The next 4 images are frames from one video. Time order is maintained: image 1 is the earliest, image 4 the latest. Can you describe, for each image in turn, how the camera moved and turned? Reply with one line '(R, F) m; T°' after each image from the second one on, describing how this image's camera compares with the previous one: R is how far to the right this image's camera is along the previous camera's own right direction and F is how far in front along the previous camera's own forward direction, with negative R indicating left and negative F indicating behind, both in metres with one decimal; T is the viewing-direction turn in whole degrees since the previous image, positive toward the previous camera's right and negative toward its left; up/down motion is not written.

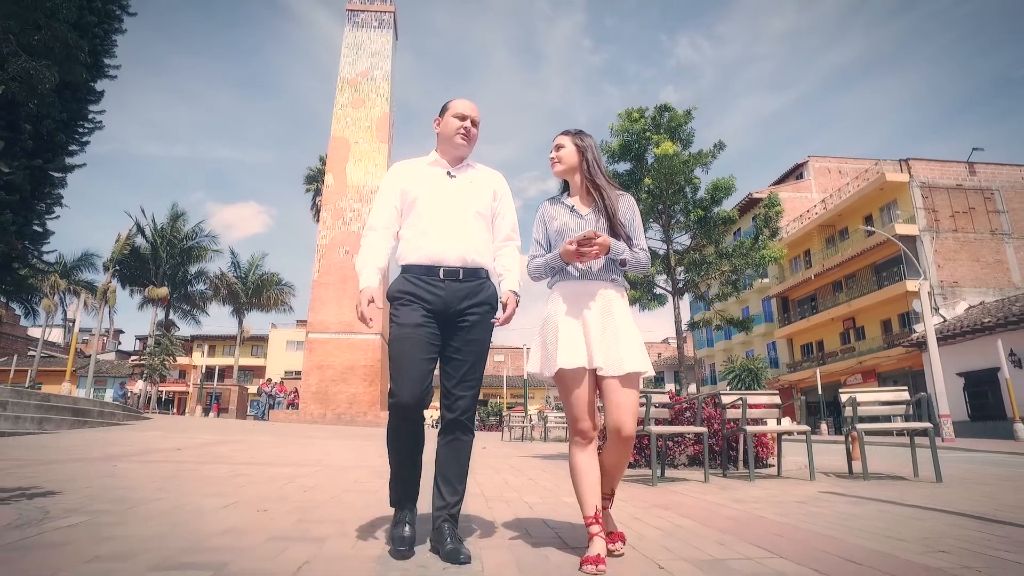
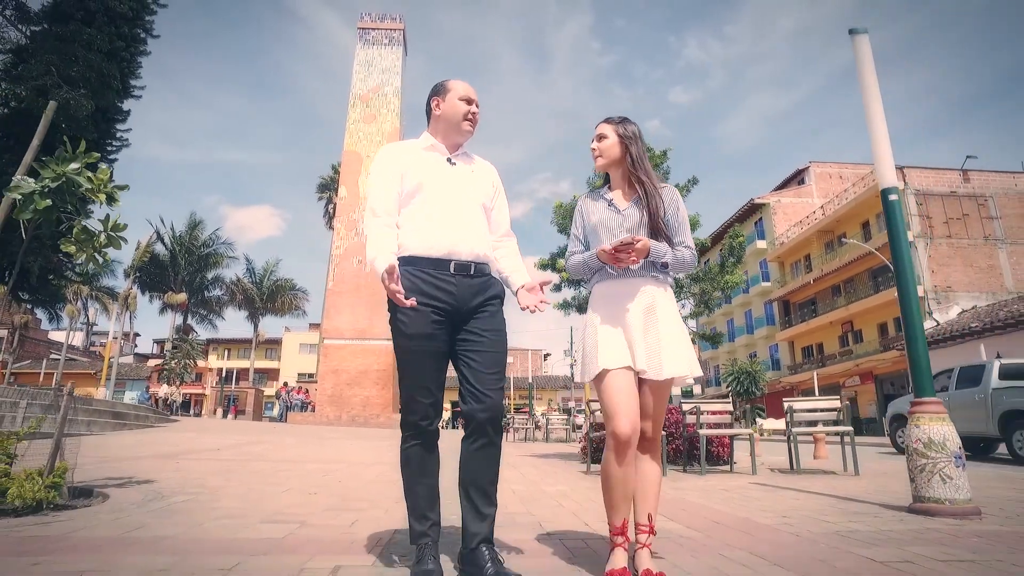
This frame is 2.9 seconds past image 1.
(+0.2, -1.2) m; -1°
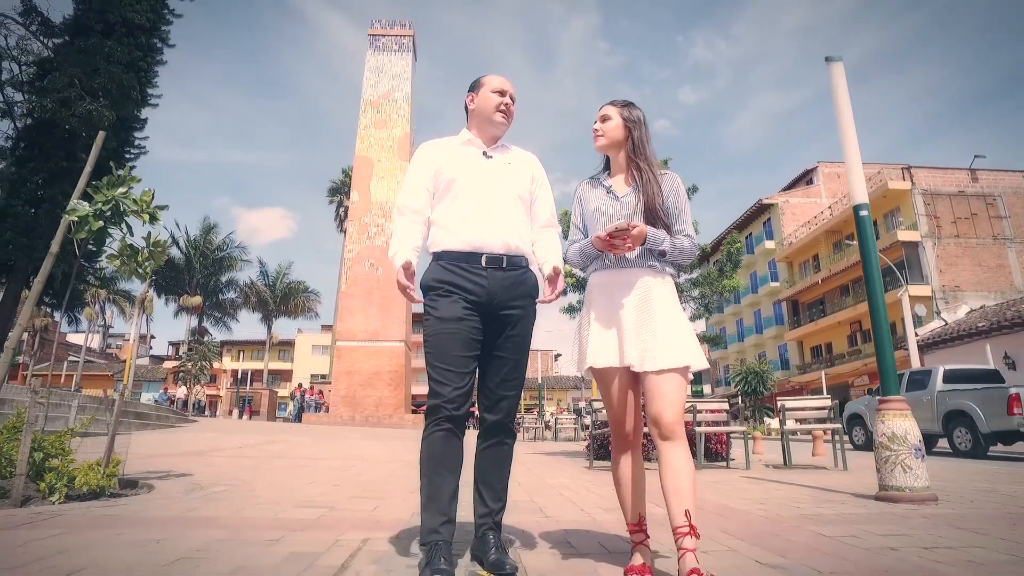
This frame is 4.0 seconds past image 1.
(0.0, -0.4) m; -1°
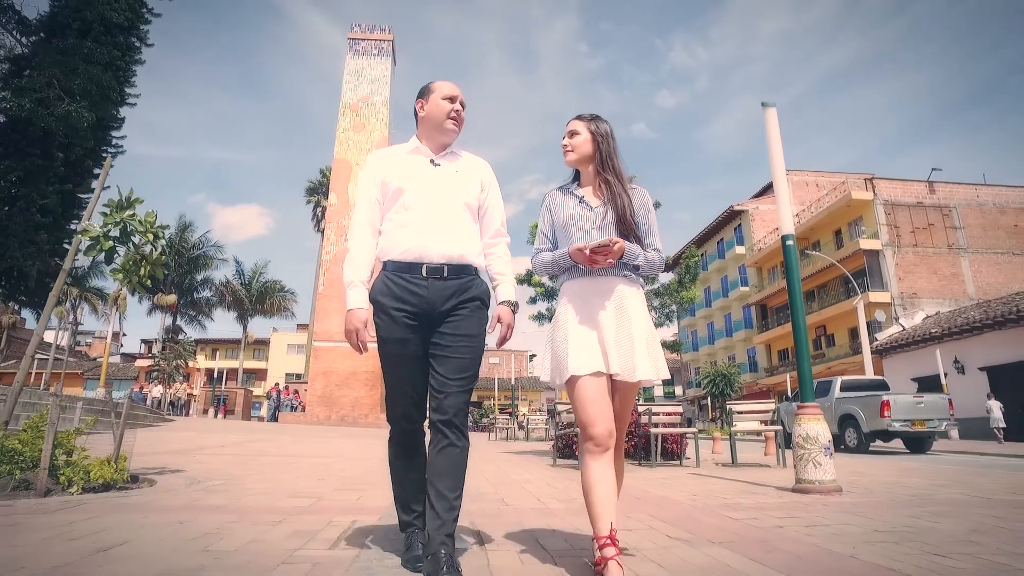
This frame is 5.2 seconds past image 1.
(+0.1, -0.6) m; +2°
